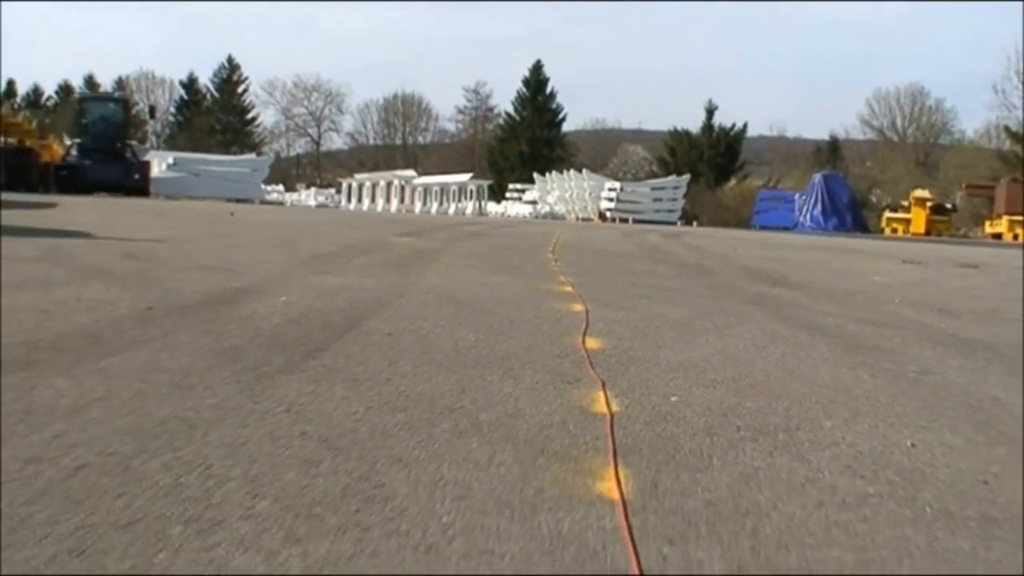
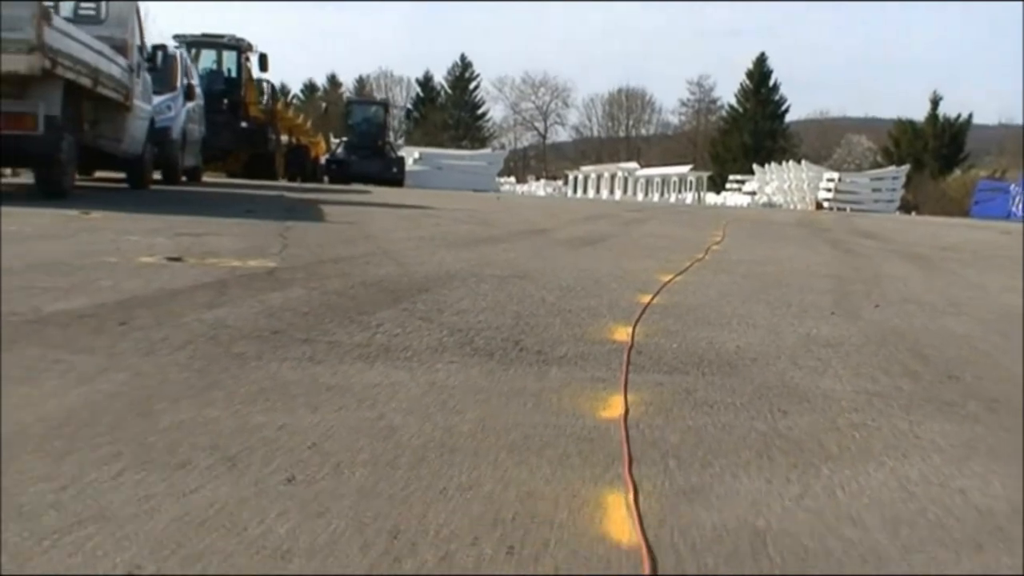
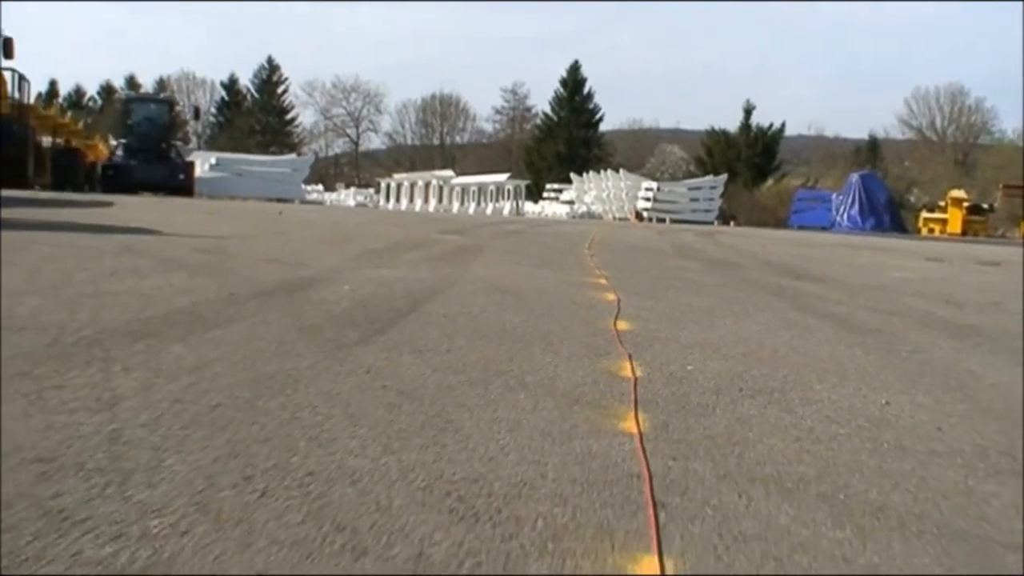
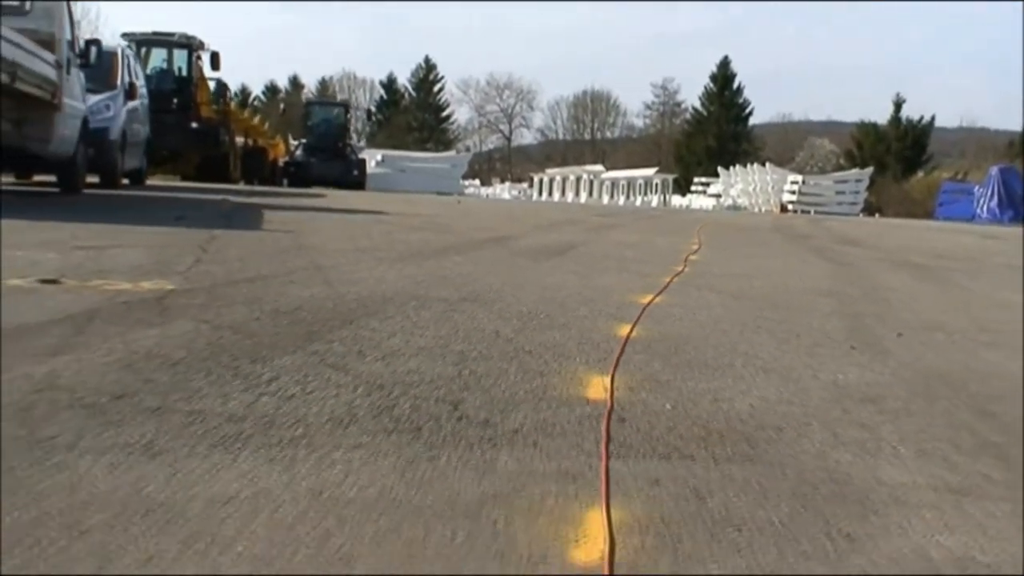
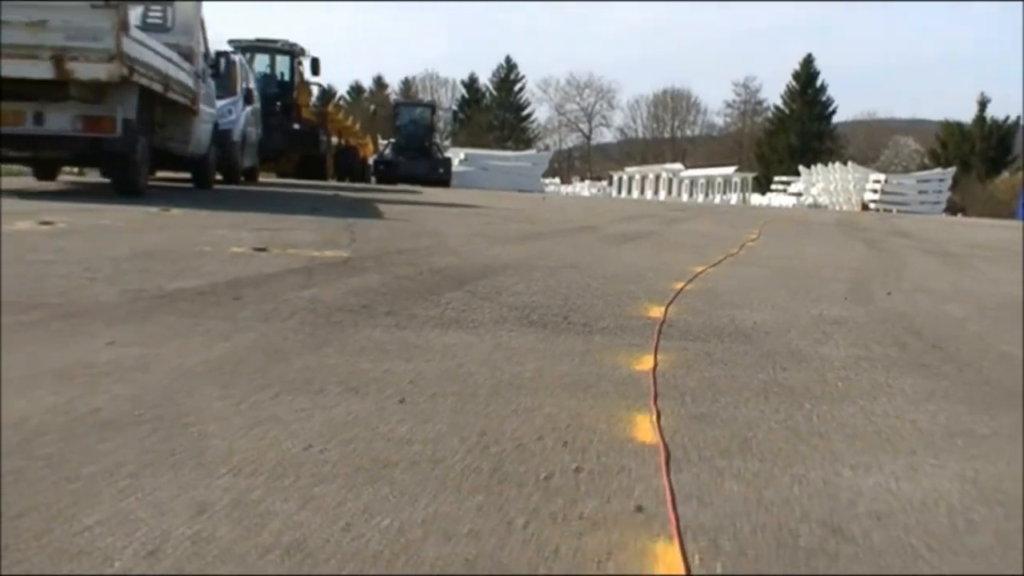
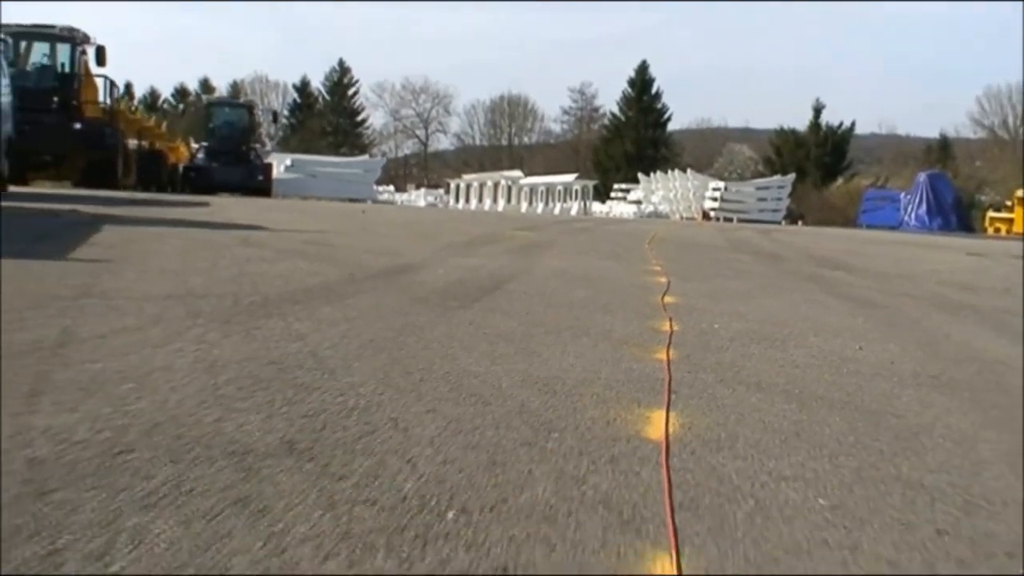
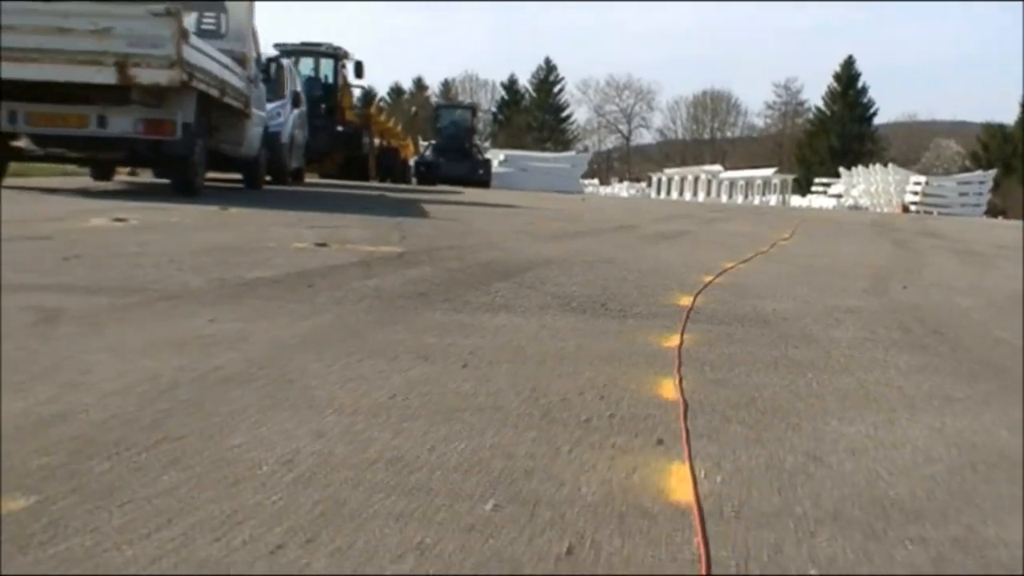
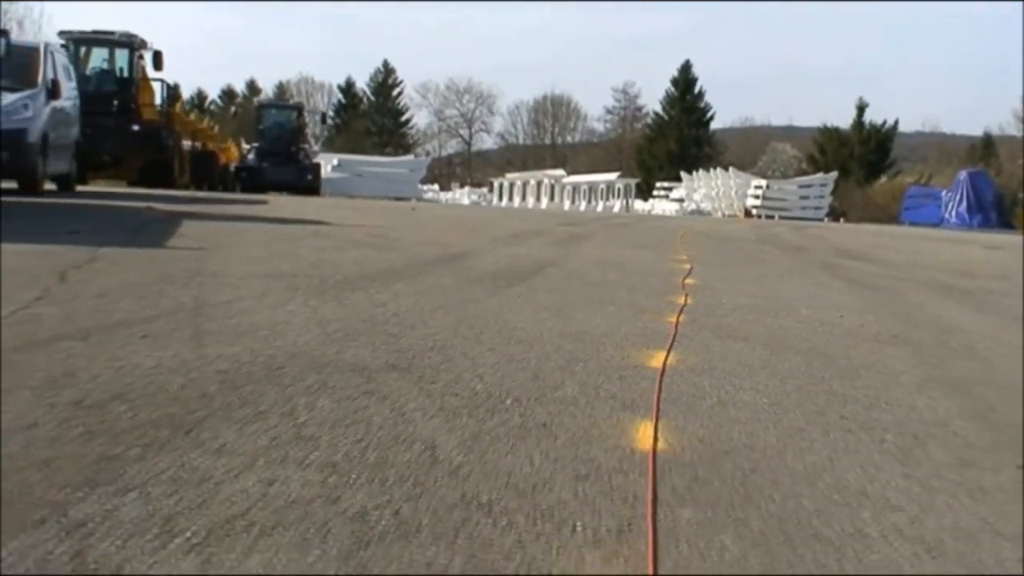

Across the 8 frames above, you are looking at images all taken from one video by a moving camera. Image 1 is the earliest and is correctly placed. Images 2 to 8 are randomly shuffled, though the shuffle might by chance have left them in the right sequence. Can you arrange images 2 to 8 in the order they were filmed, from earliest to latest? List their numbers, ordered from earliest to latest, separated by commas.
3, 6, 8, 4, 2, 5, 7
